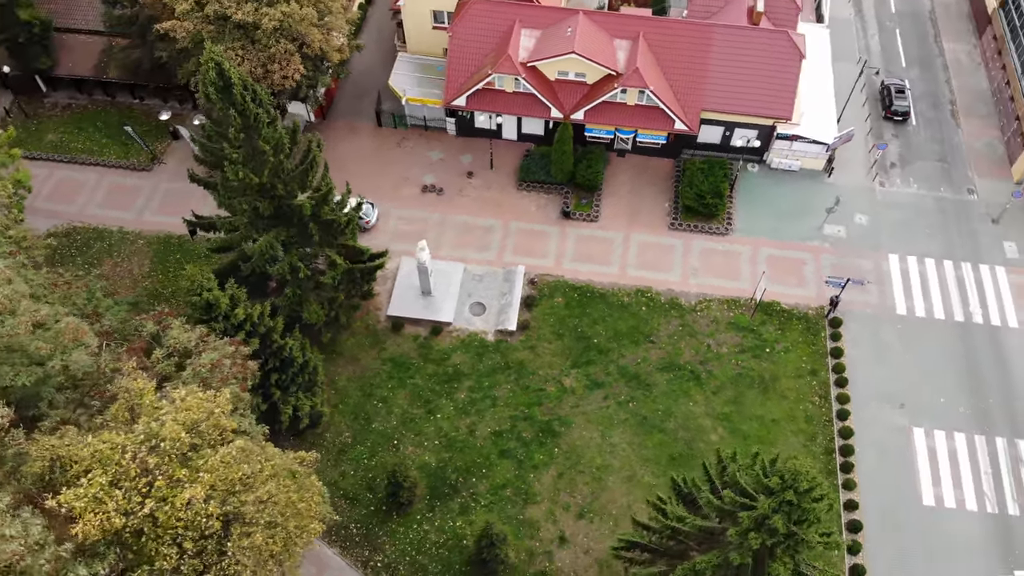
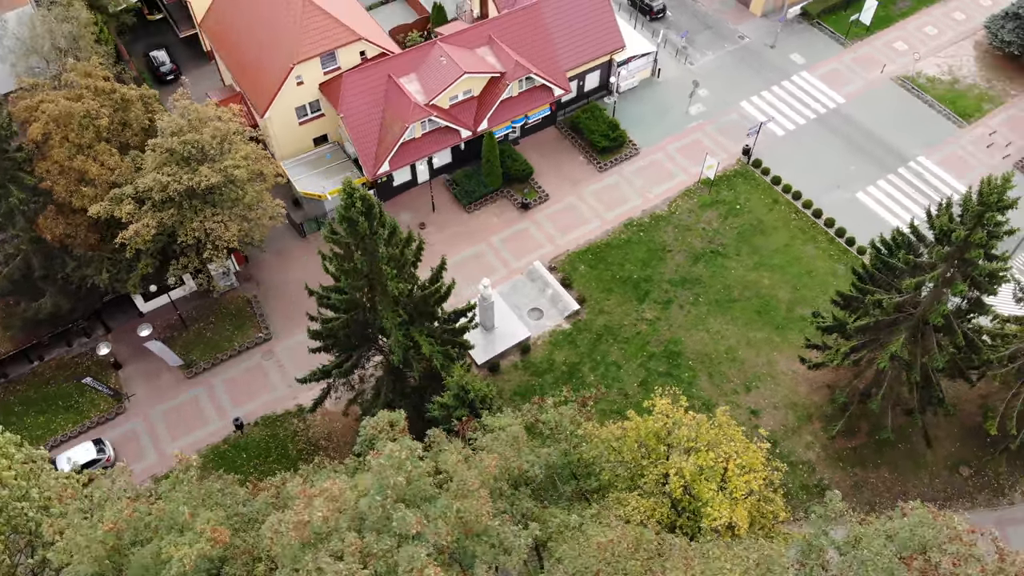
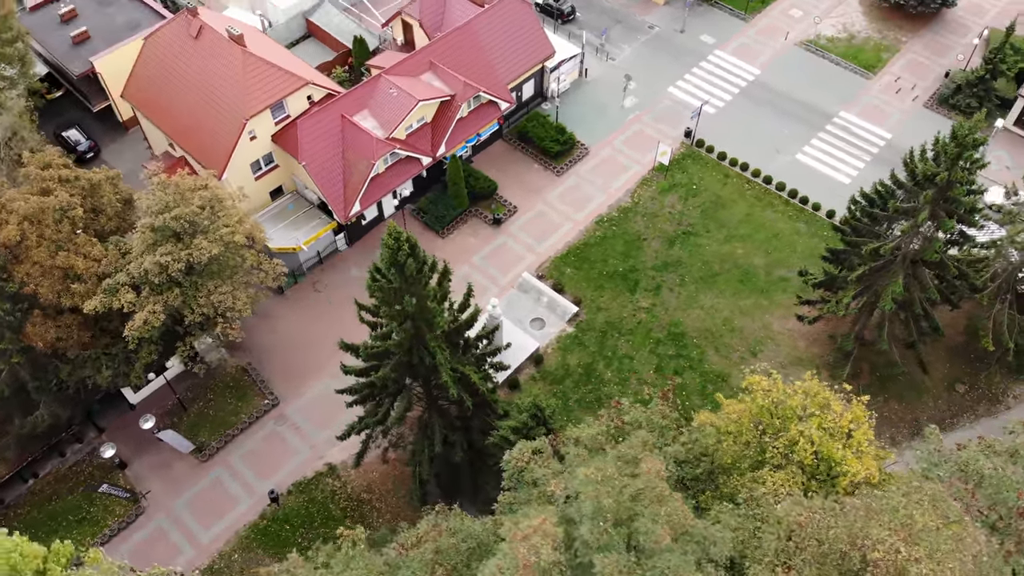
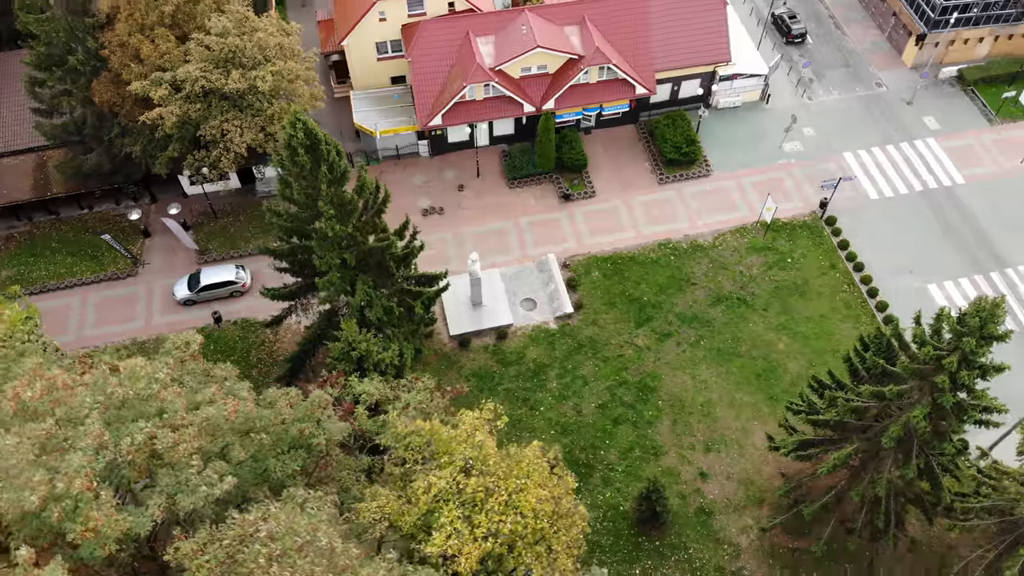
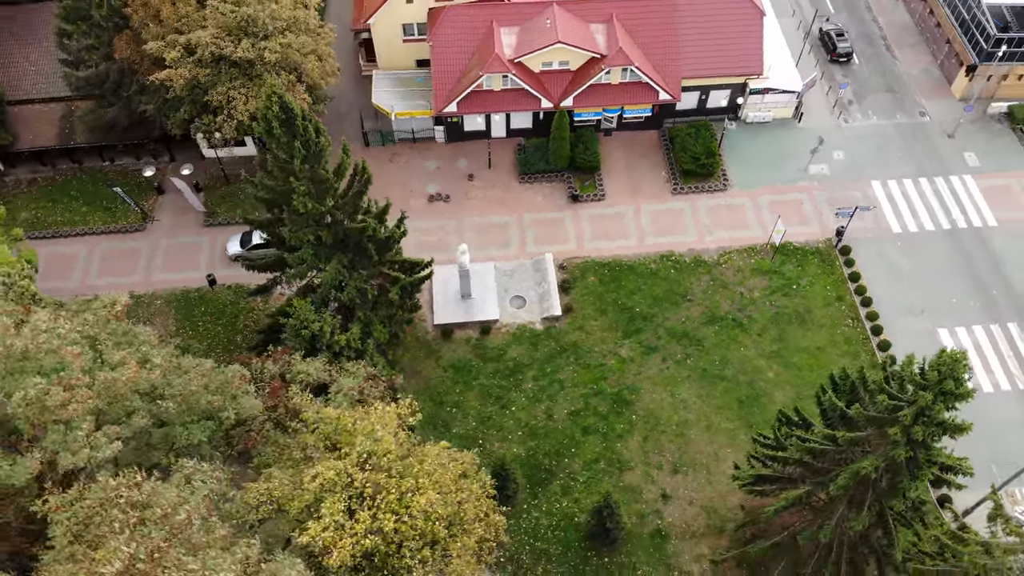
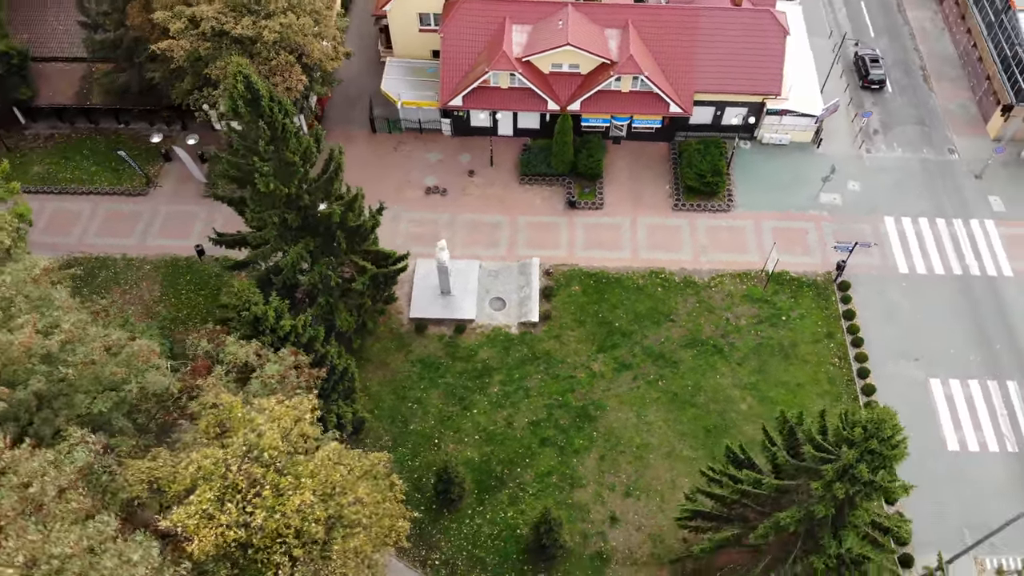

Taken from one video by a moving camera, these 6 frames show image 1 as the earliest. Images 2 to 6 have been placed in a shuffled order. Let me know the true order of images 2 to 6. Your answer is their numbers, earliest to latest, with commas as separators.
6, 5, 4, 2, 3
